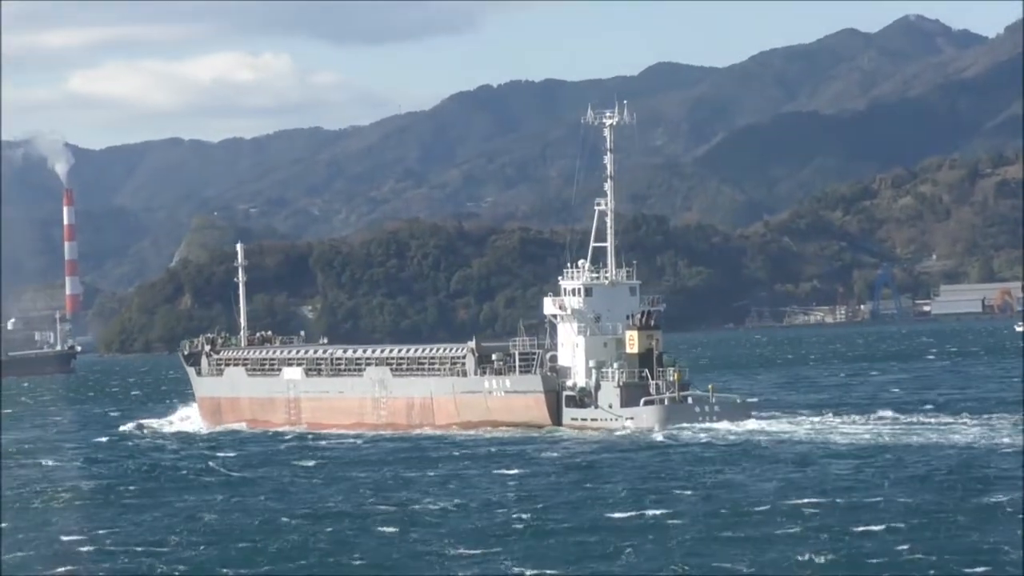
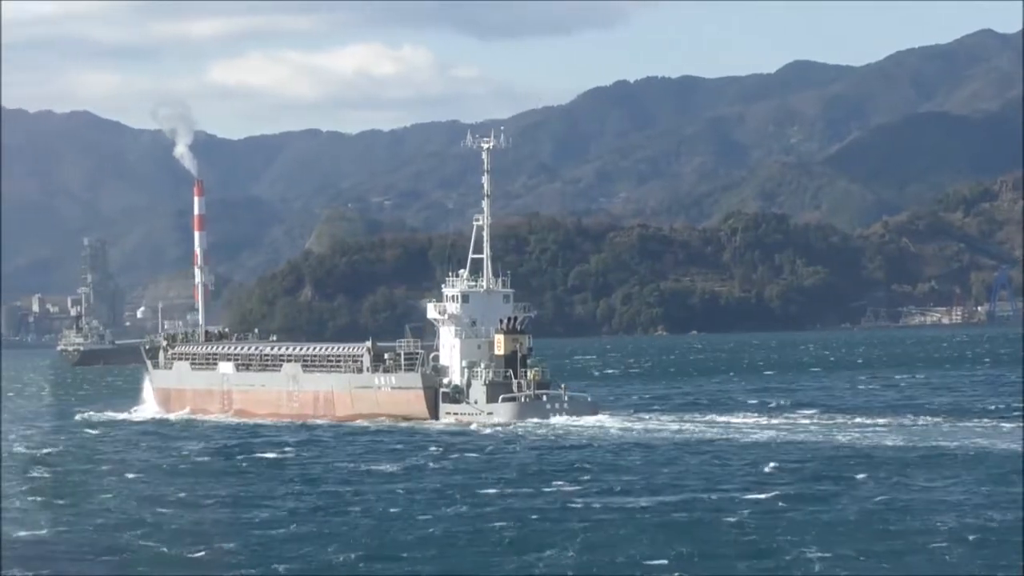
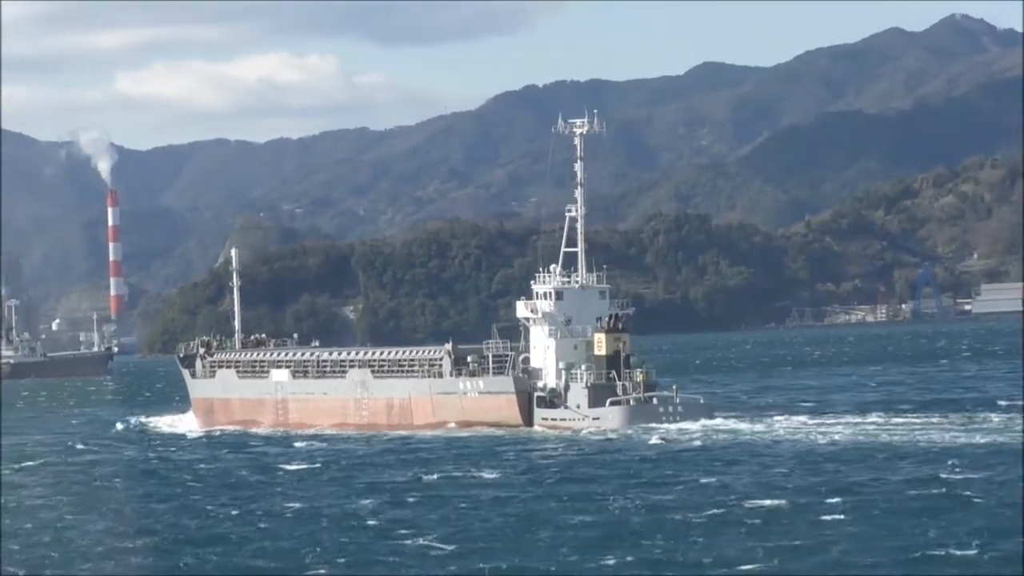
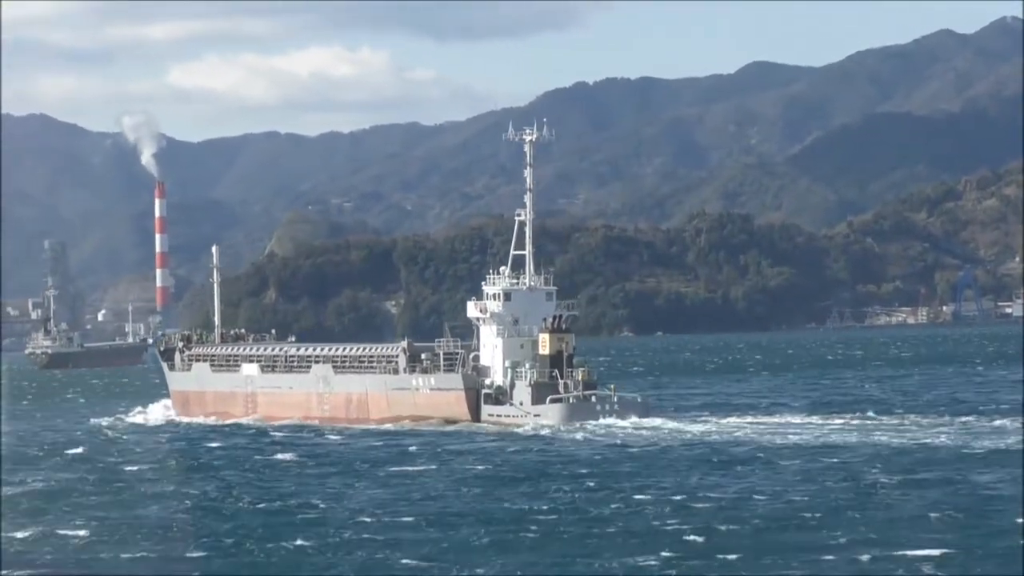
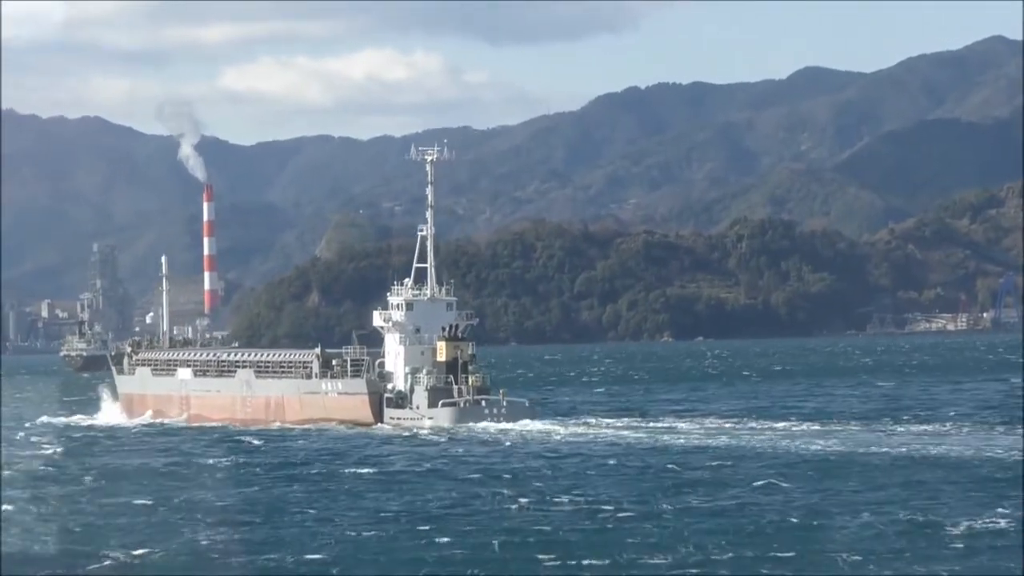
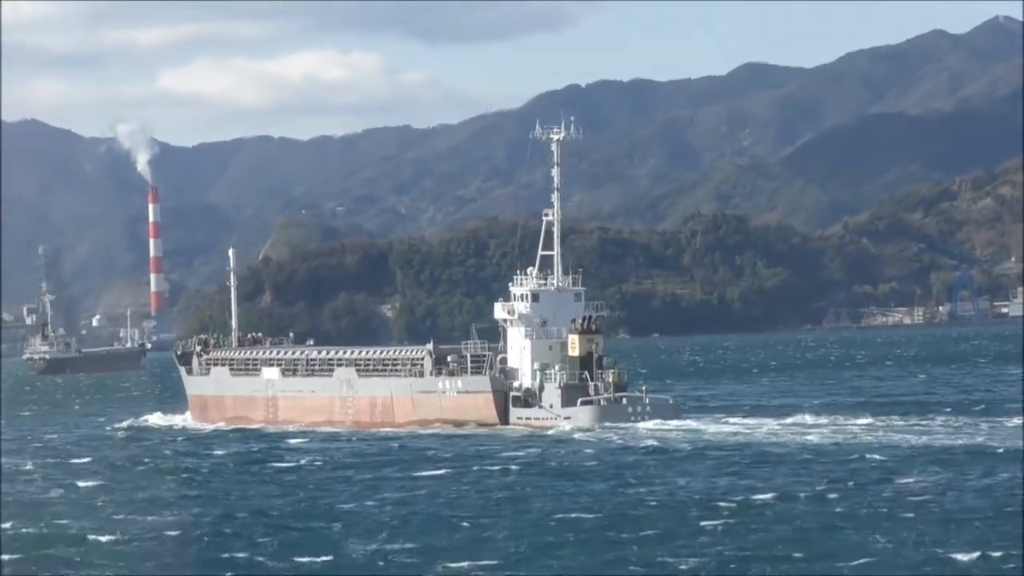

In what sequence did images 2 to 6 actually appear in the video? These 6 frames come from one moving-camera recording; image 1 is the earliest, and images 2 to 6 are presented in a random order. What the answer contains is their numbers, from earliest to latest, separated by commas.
3, 6, 4, 2, 5
